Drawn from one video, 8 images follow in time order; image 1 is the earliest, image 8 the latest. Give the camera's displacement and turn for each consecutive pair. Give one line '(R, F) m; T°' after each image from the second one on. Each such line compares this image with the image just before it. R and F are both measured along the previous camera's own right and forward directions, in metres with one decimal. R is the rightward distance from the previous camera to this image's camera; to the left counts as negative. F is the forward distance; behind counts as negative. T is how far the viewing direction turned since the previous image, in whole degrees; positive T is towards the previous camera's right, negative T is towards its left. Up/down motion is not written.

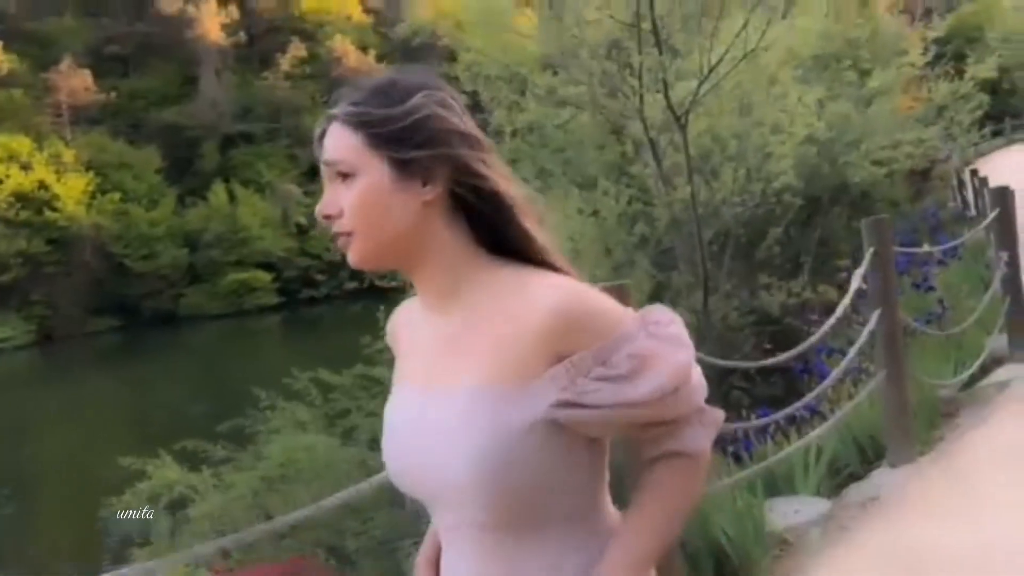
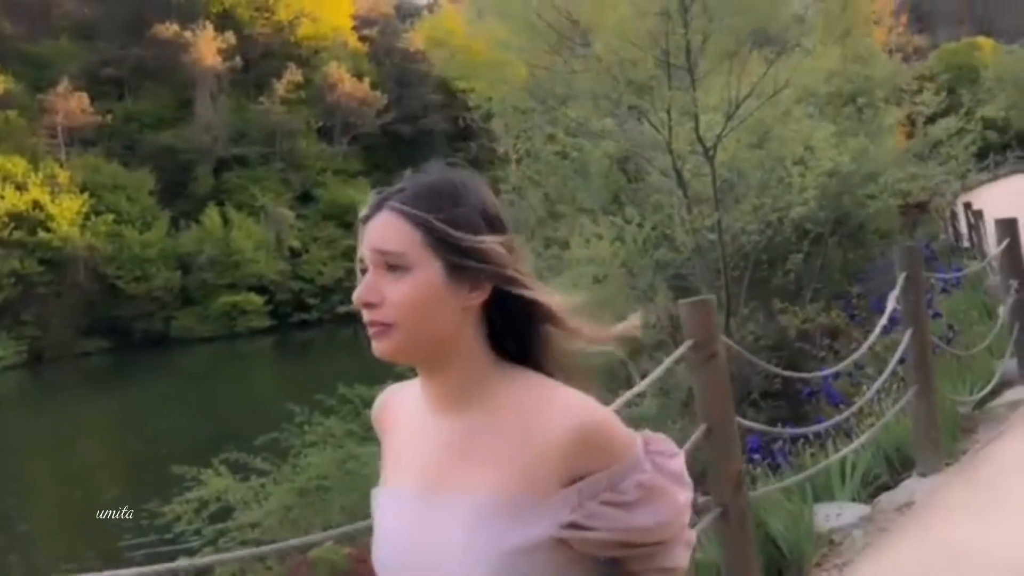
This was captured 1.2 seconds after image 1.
(-0.4, -0.3) m; +1°
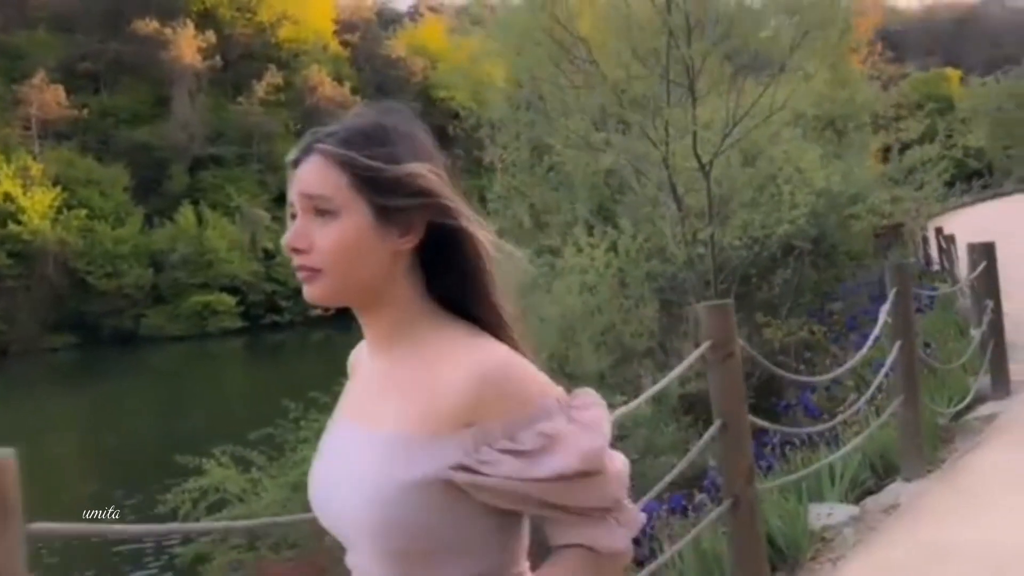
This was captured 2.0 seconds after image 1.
(-0.3, -0.2) m; +2°
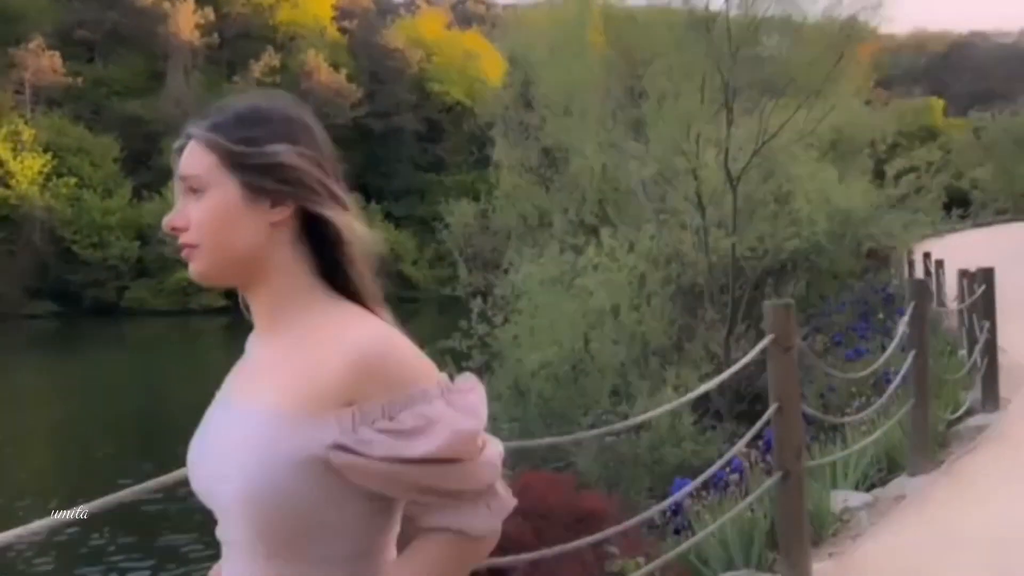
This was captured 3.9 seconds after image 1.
(-0.6, -0.5) m; +2°
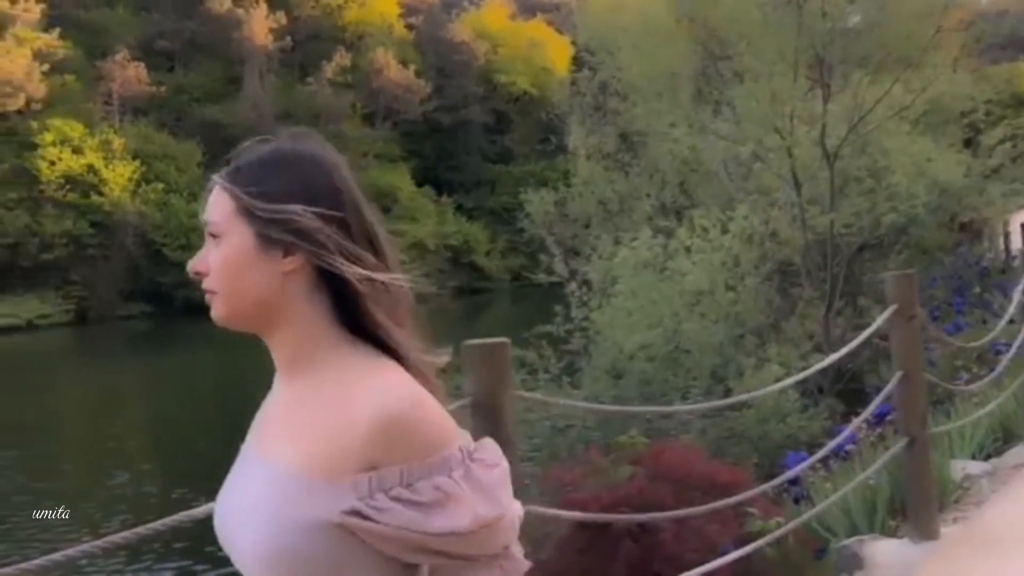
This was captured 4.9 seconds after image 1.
(-0.3, -0.2) m; -5°
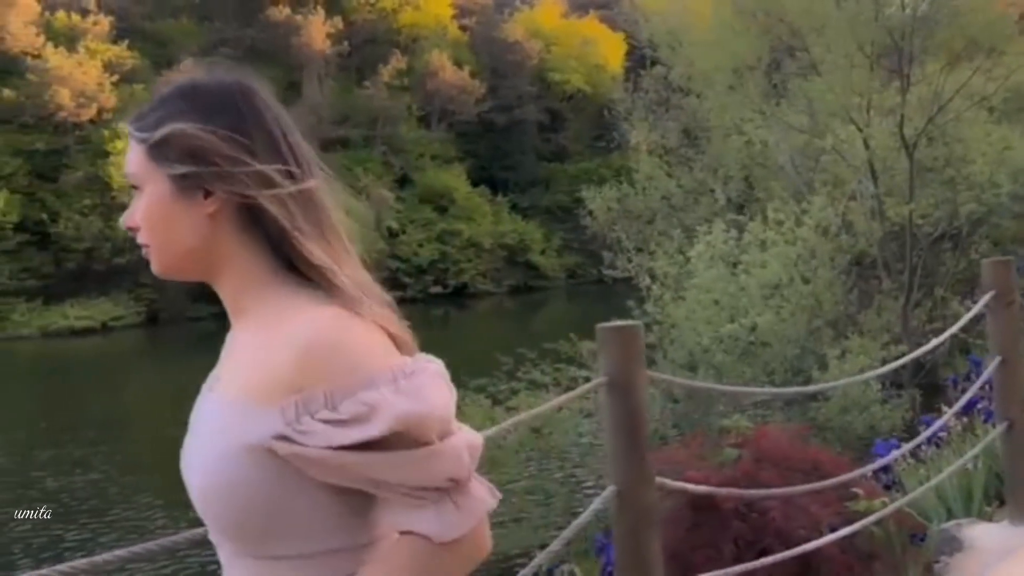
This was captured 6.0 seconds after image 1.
(-0.2, -0.2) m; -4°
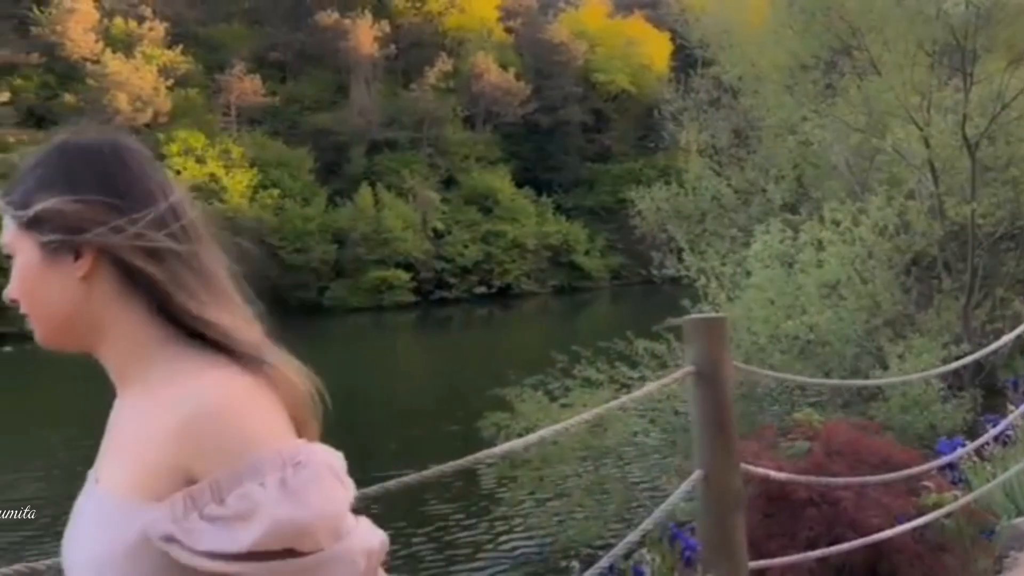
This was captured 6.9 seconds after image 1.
(-0.2, -0.2) m; -3°
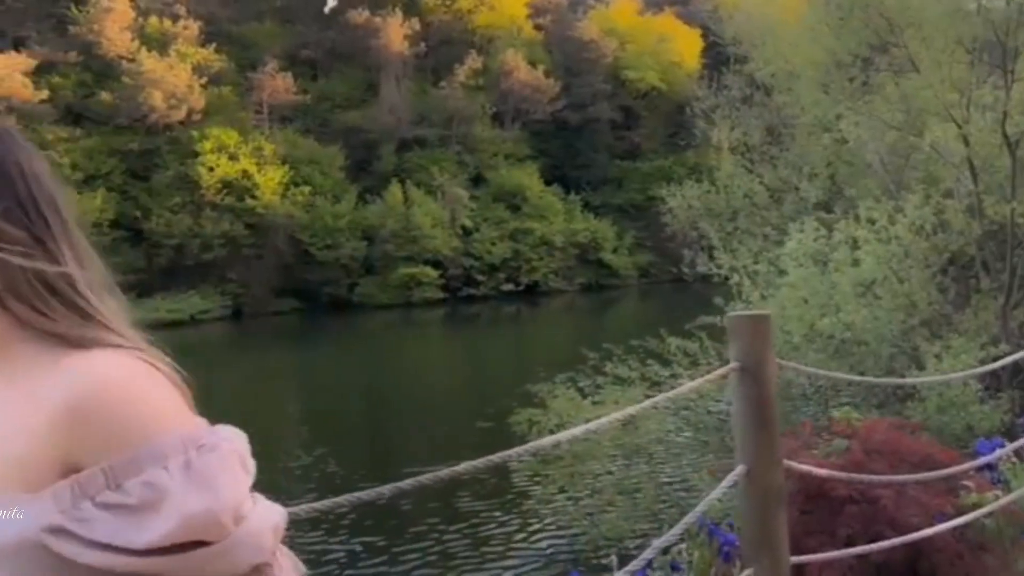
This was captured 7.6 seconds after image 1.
(-0.1, -0.1) m; -2°
